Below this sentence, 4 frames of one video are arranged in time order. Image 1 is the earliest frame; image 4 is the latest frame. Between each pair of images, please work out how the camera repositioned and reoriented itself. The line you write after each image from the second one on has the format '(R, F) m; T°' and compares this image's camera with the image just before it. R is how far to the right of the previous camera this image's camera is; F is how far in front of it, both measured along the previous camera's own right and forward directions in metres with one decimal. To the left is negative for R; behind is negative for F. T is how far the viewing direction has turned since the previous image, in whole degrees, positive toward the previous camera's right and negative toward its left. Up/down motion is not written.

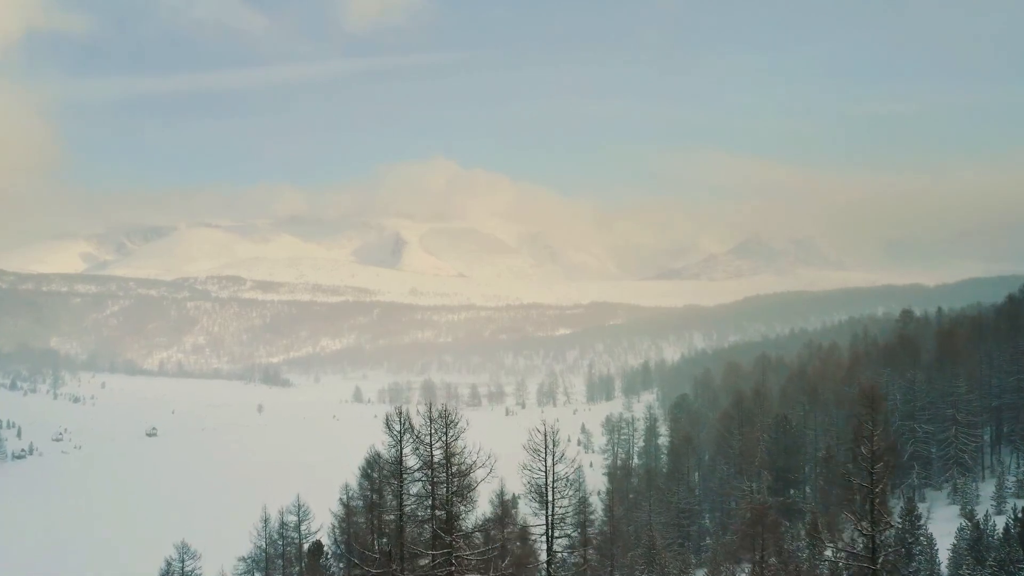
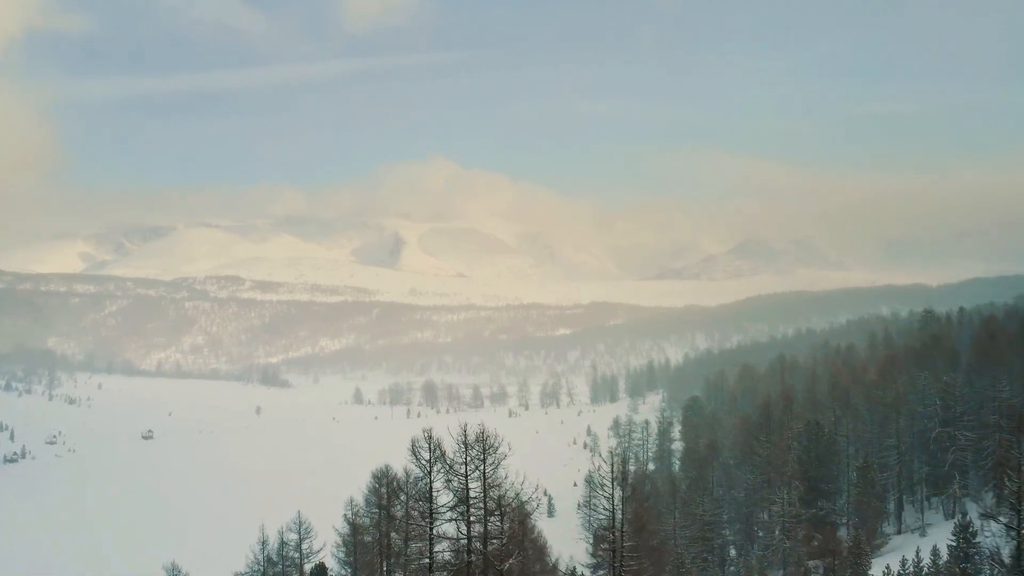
(-0.9, +2.6) m; 0°
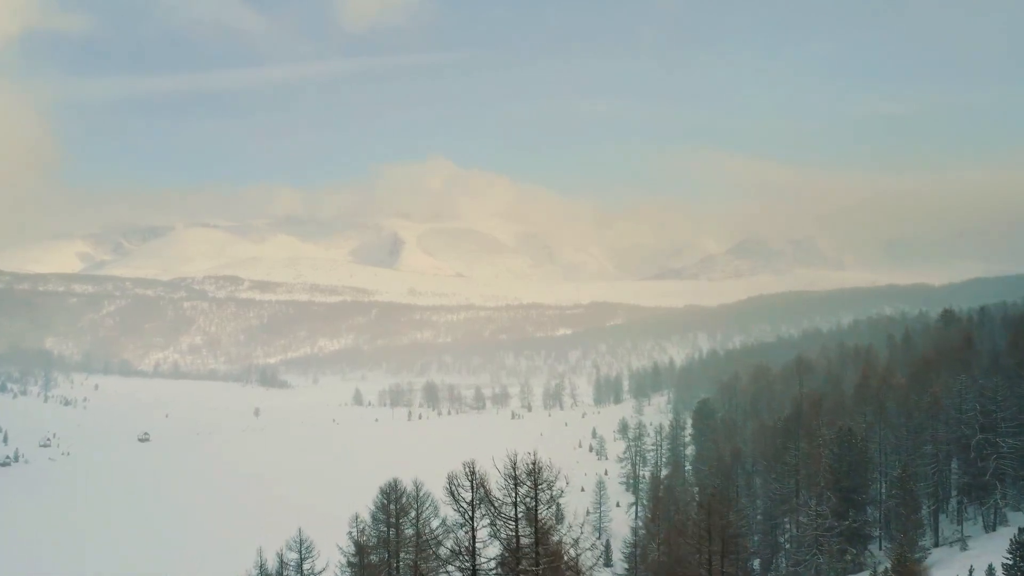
(-0.9, +2.4) m; 0°
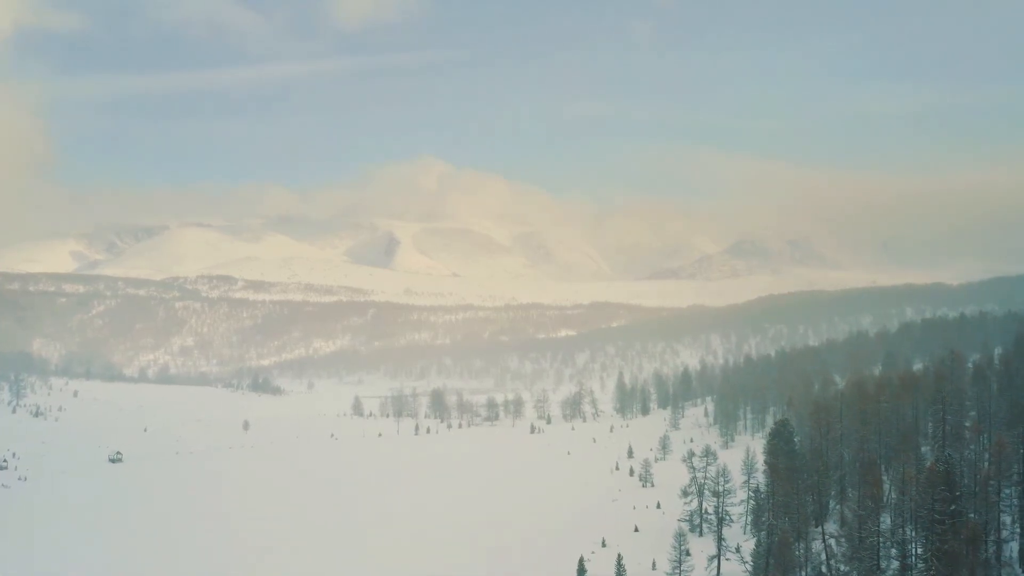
(-4.7, +14.5) m; 0°
